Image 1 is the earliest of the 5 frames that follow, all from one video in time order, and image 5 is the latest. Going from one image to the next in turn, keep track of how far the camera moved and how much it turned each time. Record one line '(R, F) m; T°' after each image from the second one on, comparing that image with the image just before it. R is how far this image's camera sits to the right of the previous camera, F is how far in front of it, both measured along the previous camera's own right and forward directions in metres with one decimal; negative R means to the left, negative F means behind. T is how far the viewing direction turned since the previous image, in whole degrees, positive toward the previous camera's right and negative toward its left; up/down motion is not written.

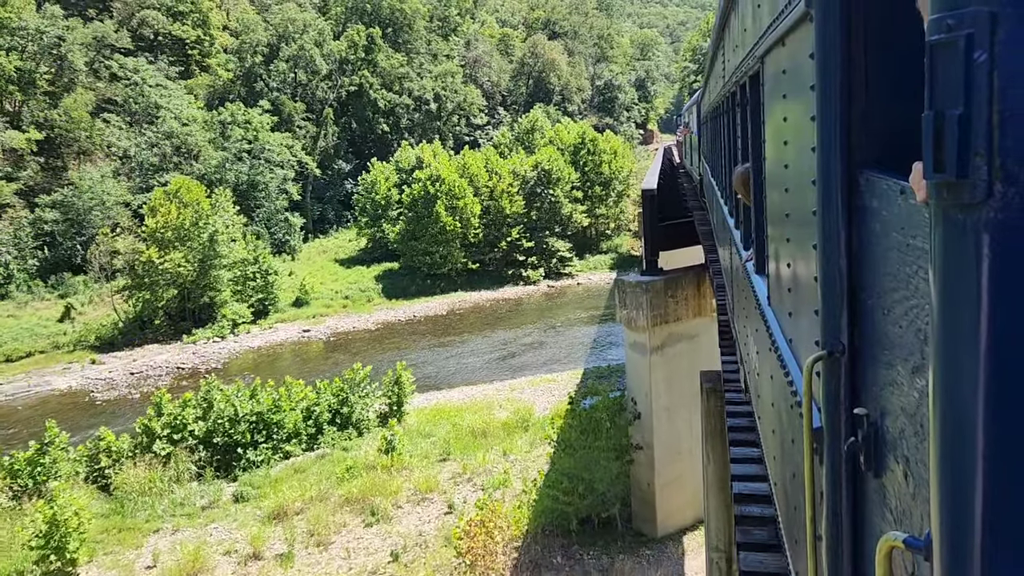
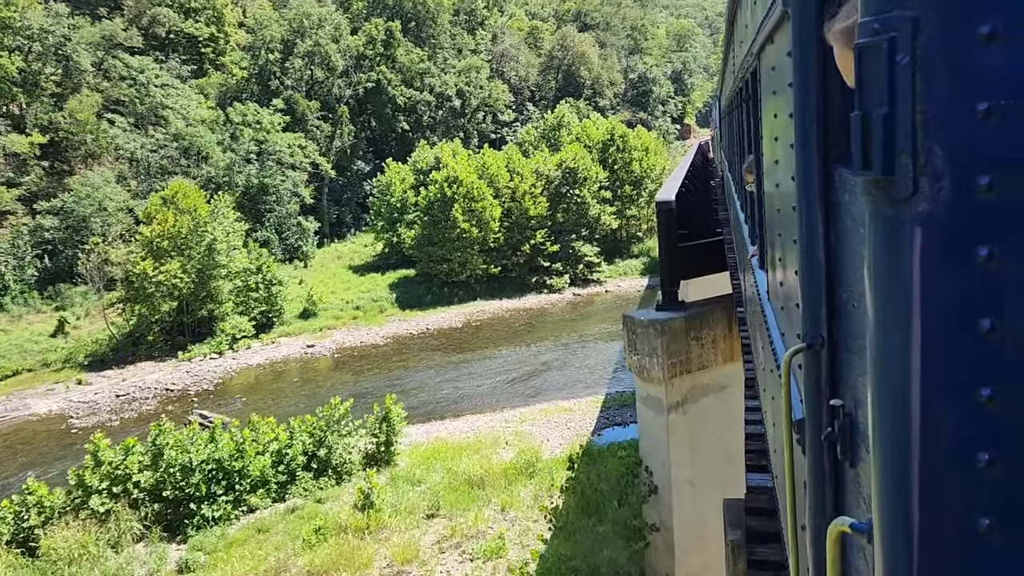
(+0.6, +2.3) m; -3°
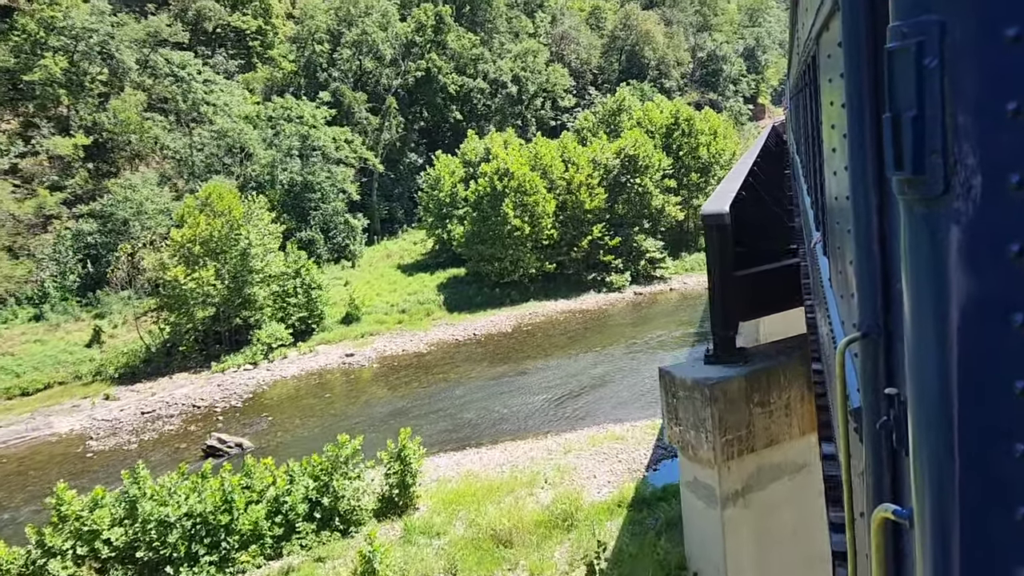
(+0.6, +2.2) m; -5°
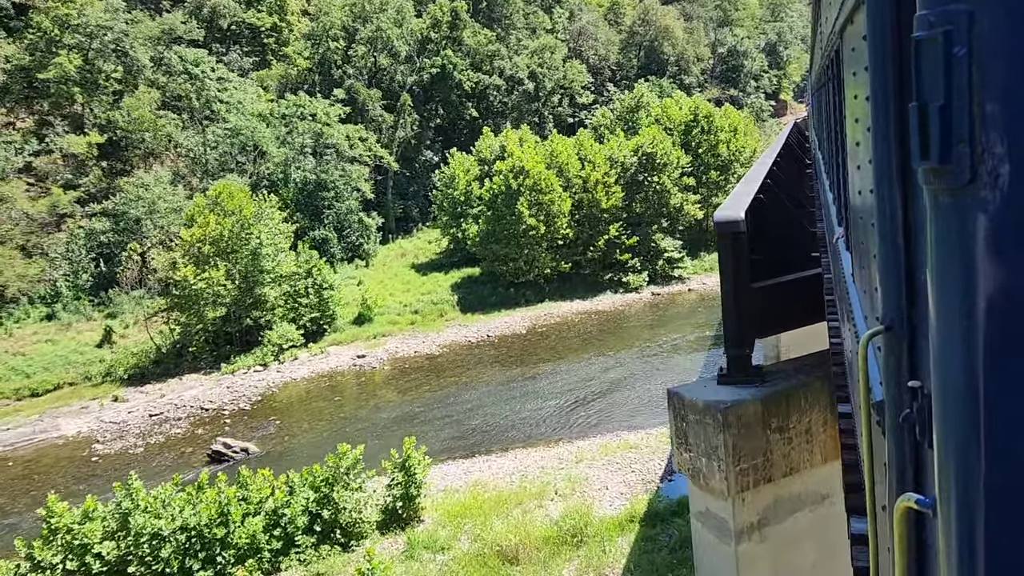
(+0.2, +0.5) m; -1°
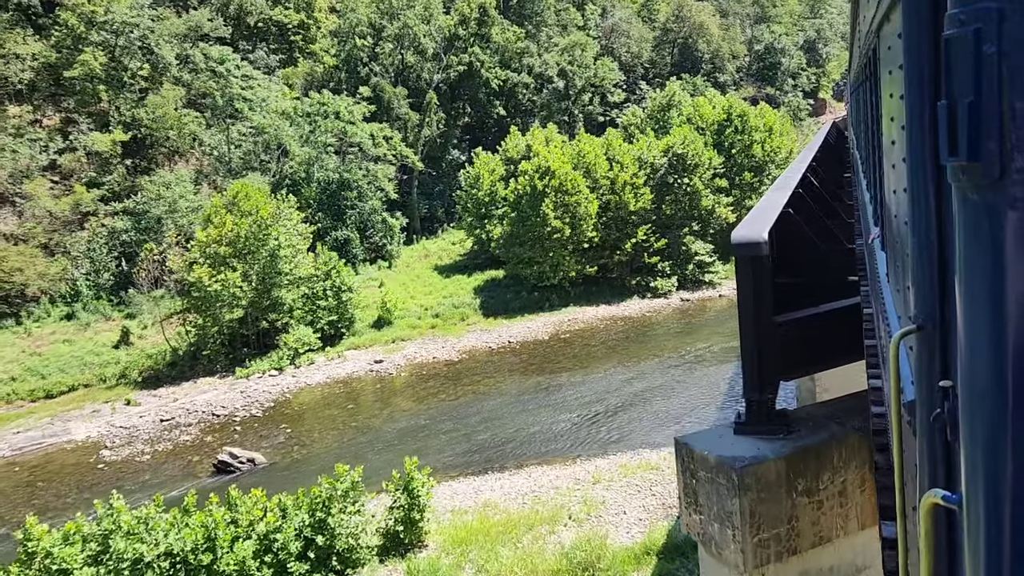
(+0.3, +0.8) m; -2°
